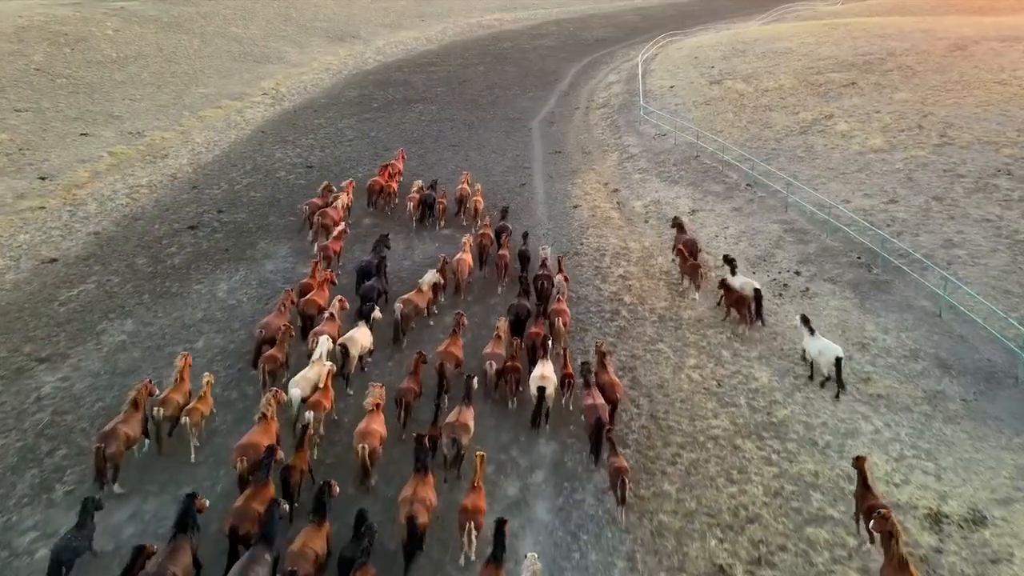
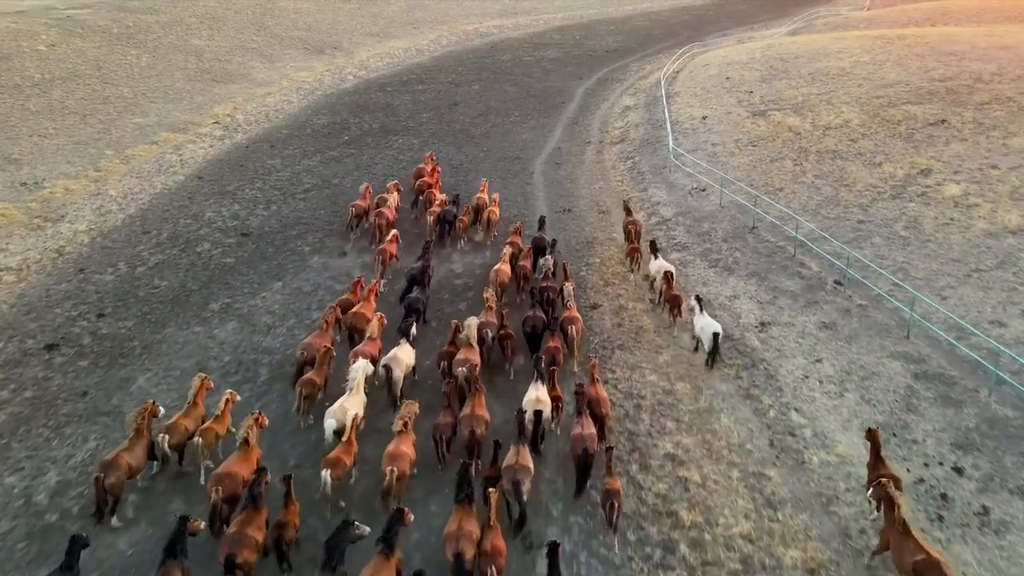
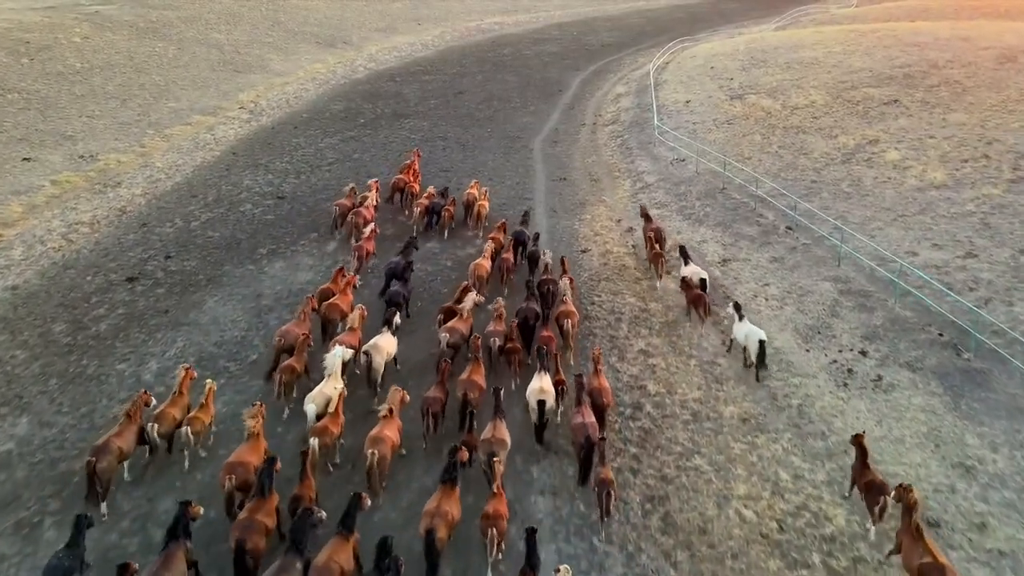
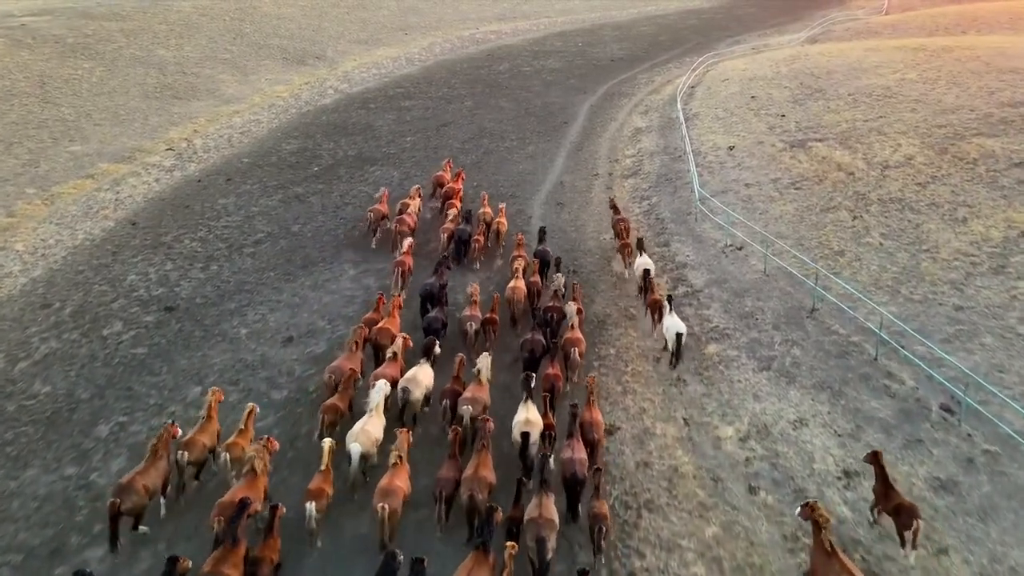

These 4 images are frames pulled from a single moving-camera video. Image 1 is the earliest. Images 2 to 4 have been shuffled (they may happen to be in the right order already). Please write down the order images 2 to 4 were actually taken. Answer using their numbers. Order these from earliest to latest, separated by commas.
3, 2, 4
